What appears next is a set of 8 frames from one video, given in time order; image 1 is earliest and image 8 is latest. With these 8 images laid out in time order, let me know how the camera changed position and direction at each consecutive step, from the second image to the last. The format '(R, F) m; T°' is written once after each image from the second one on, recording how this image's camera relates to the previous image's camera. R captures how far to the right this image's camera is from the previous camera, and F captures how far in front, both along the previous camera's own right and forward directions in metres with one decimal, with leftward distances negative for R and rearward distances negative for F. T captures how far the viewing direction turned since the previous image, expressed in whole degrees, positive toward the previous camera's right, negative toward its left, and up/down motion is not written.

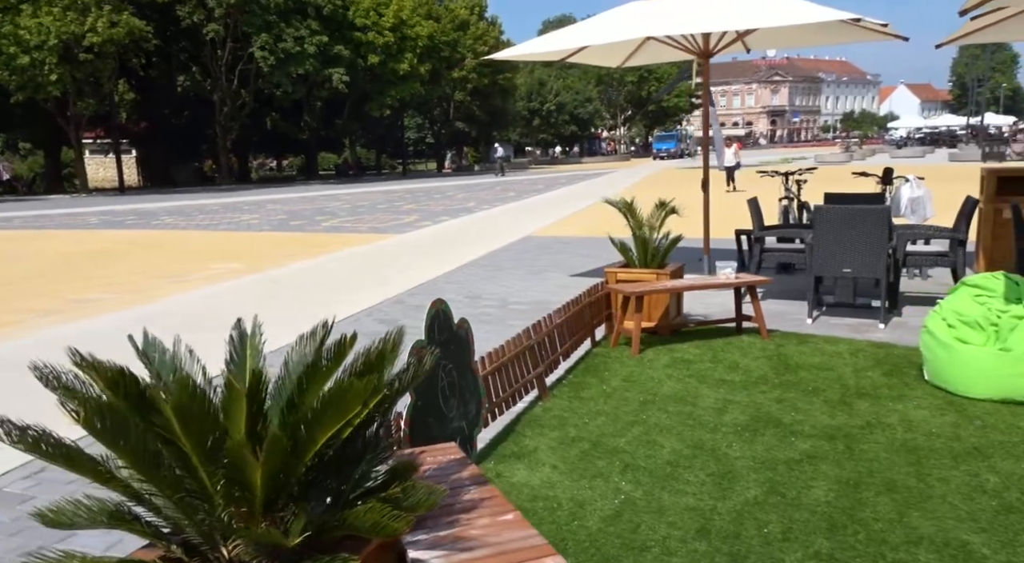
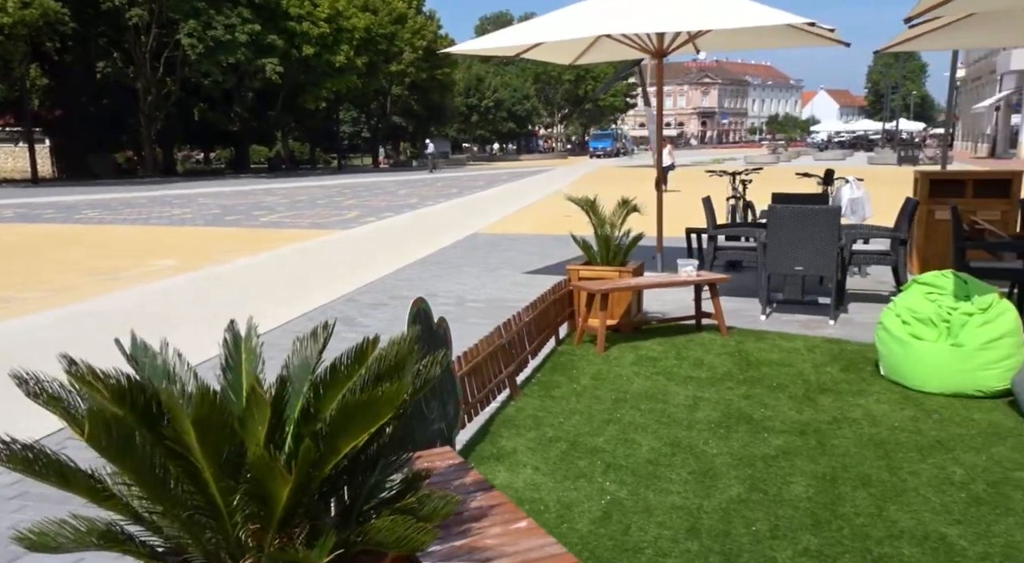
(-0.2, +0.1) m; +5°
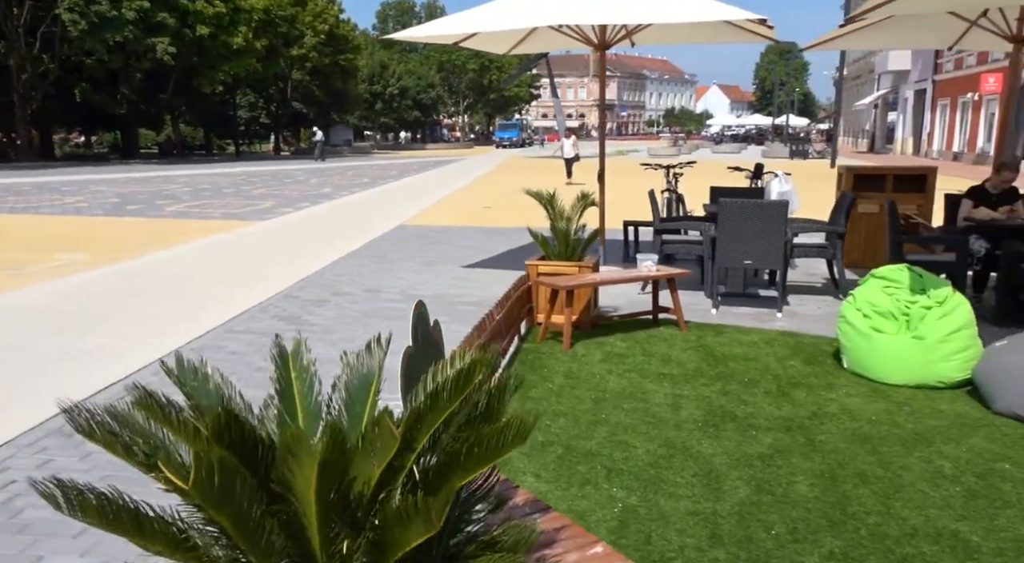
(-0.4, +0.2) m; +7°
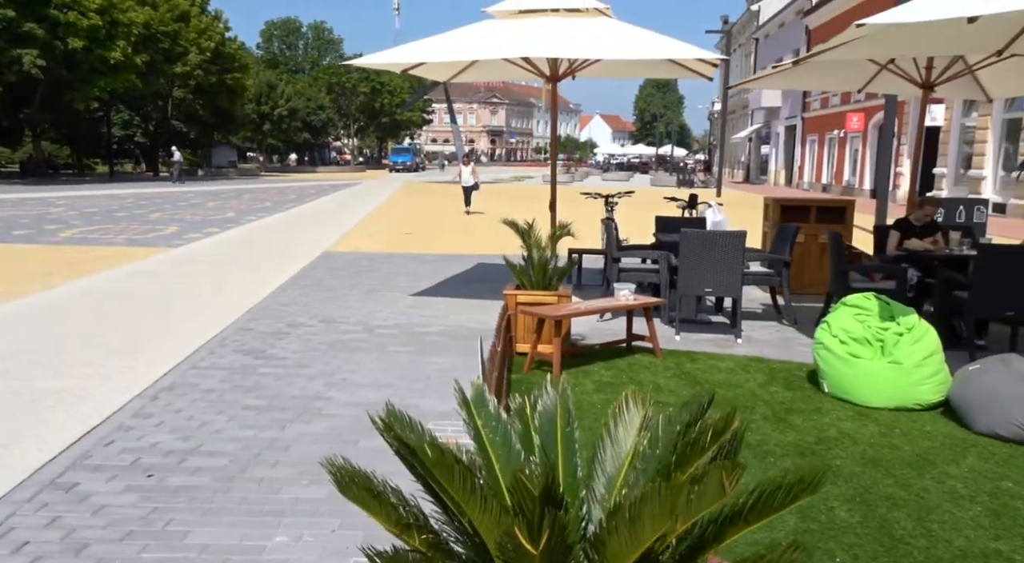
(-0.7, +0.1) m; +8°
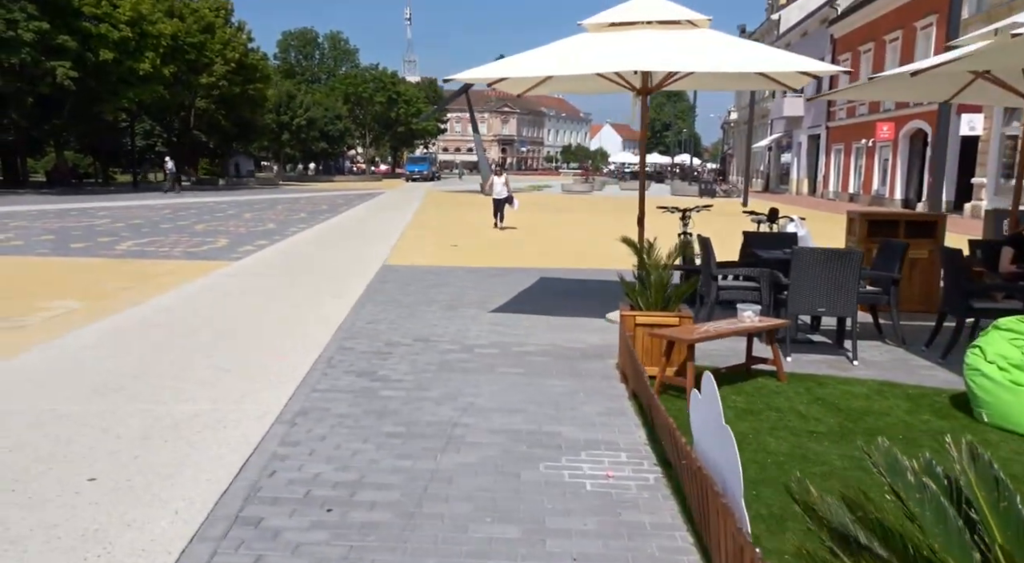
(-0.8, +0.2) m; -1°
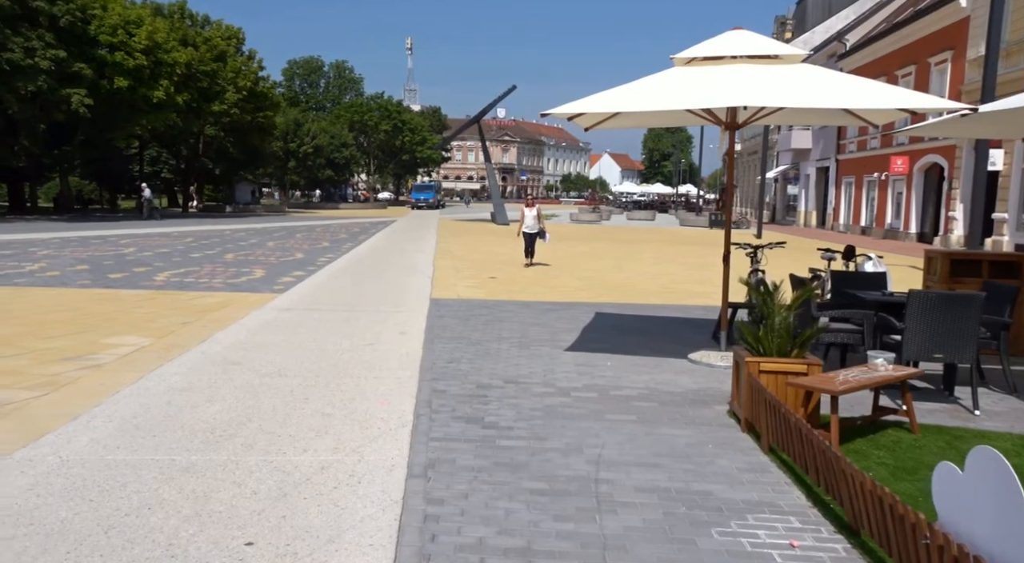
(-0.8, +0.2) m; 0°
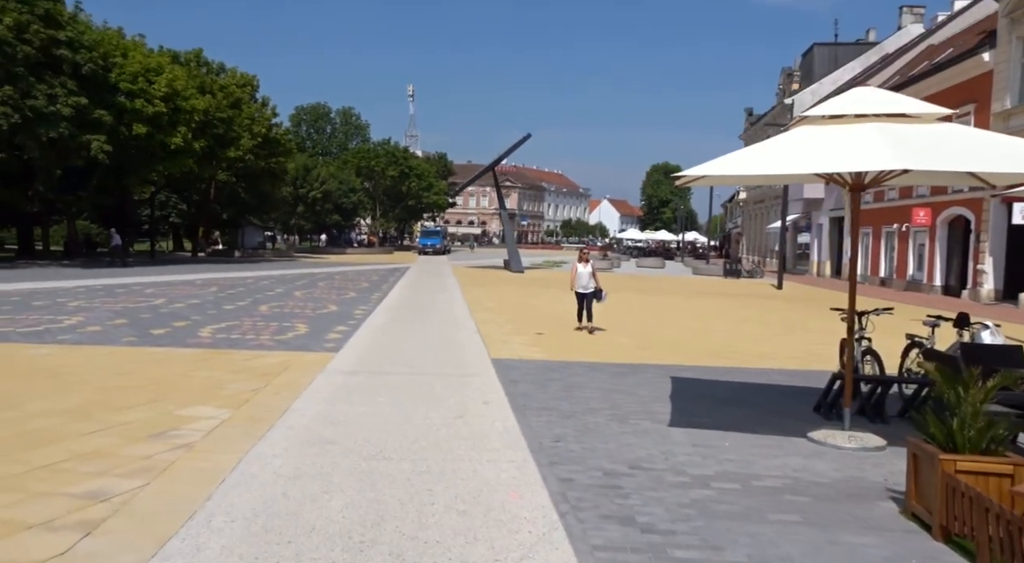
(-1.0, +0.5) m; 0°
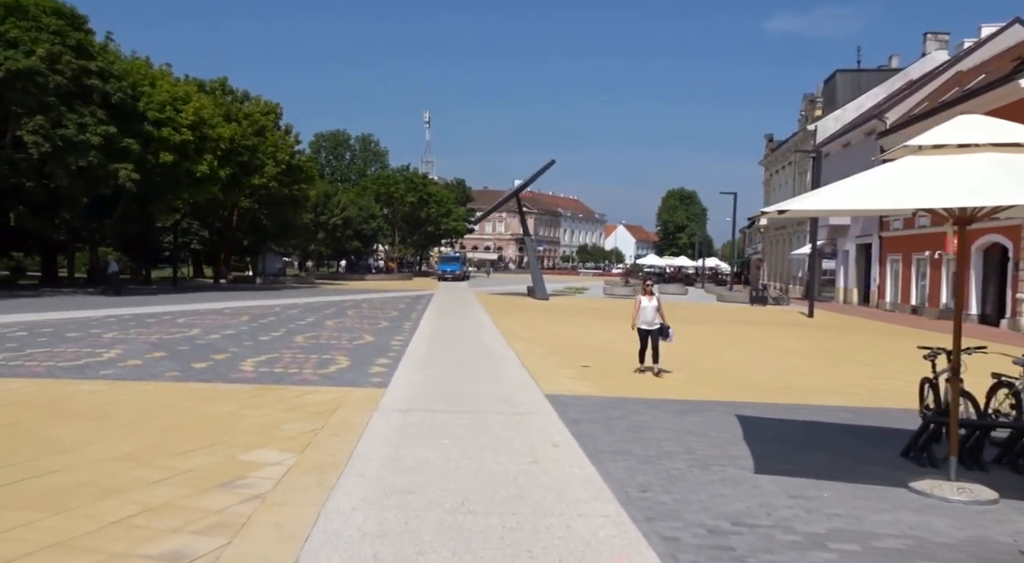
(-0.6, +0.4) m; -1°
